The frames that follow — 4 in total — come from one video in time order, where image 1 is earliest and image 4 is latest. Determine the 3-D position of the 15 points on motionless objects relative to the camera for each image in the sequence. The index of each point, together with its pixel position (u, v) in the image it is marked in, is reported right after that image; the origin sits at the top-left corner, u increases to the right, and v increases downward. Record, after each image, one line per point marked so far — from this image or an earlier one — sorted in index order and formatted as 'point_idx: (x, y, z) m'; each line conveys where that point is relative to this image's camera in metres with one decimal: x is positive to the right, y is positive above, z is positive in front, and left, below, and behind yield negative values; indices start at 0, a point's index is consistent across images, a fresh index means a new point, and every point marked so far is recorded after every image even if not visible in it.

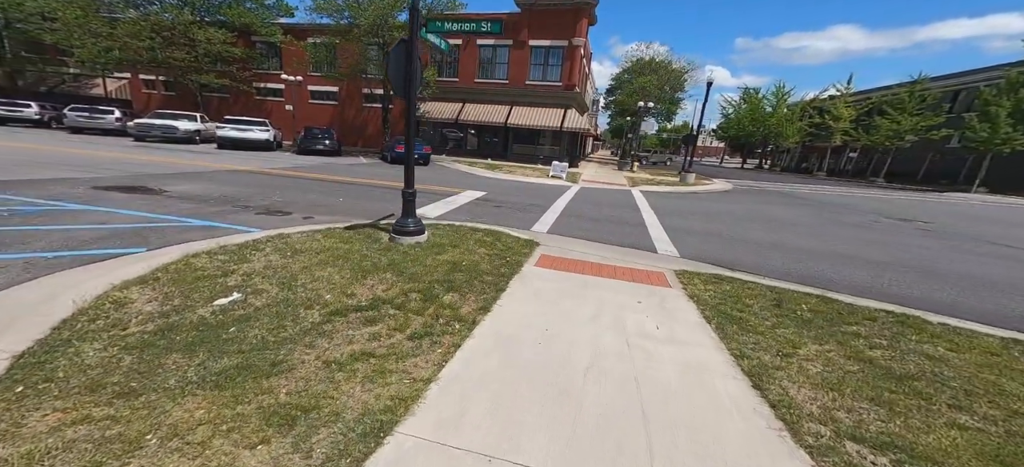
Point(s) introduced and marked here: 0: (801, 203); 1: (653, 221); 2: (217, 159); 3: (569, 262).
0: (+11.6, +1.2, +15.0) m
1: (+3.5, +0.3, +9.3) m
2: (-11.8, +3.1, +15.0) m
3: (+0.9, -0.5, +6.3) m
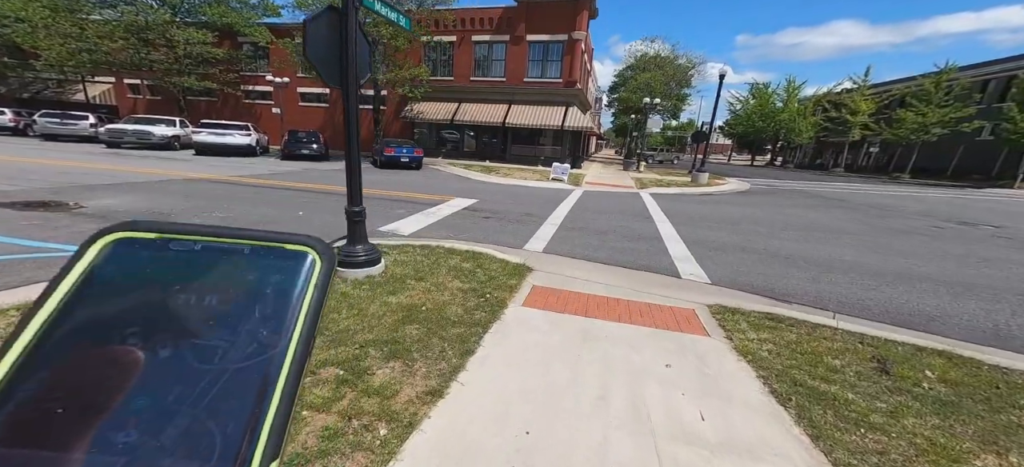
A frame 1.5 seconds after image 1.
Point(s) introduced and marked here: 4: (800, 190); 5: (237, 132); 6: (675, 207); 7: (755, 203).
0: (+11.6, +1.0, +13.3) m
1: (+3.3, 0.0, +7.8) m
2: (-11.9, +2.6, +13.7) m
3: (+0.7, -0.8, +4.8) m
4: (+14.7, +2.2, +19.0) m
5: (-12.3, +4.5, +16.7) m
6: (+4.9, +0.8, +11.1) m
7: (+8.8, +1.1, +13.4) m
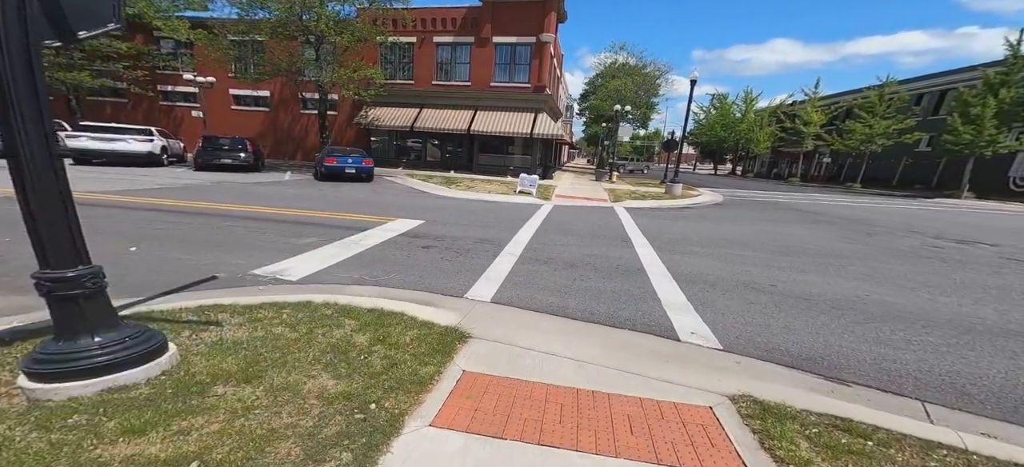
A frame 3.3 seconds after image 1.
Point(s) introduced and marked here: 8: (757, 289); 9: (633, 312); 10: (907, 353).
0: (+10.1, +0.5, +12.3) m
1: (+2.4, -0.5, +6.1) m
2: (-13.3, +1.7, +11.0) m
3: (0.0, -1.3, +2.9) m
4: (+12.8, +1.6, +18.3) m
5: (-14.0, +3.6, +13.9) m
6: (+3.7, +0.2, +9.6) m
7: (+7.4, +0.5, +12.3) m
8: (+3.5, -0.8, +5.3) m
9: (+1.5, -0.9, +4.6) m
10: (+4.0, -1.2, +3.8) m
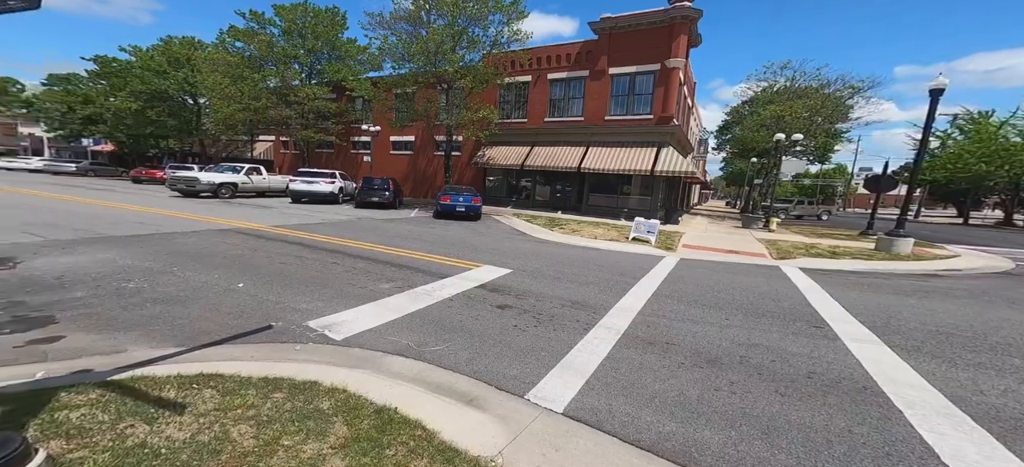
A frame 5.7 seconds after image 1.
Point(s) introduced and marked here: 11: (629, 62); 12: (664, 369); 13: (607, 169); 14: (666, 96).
0: (+12.8, -1.4, +6.8) m
1: (+3.4, -1.4, +3.6) m
2: (-9.5, +0.9, +13.6) m
3: (+0.1, -1.7, +1.3) m
4: (+17.4, -1.1, +11.6) m
5: (-9.0, +2.5, +16.8) m
6: (+5.9, -1.1, +6.5) m
7: (+10.2, -1.3, +7.7) m
8: (+4.2, -1.6, +2.5) m
9: (+2.0, -1.6, +2.4) m
10: (+4.1, -1.9, +0.8) m
11: (+6.7, +8.7, +19.1) m
12: (+1.5, -1.3, +3.7) m
13: (+5.4, +3.3, +18.5) m
14: (+8.1, +6.7, +18.2) m
